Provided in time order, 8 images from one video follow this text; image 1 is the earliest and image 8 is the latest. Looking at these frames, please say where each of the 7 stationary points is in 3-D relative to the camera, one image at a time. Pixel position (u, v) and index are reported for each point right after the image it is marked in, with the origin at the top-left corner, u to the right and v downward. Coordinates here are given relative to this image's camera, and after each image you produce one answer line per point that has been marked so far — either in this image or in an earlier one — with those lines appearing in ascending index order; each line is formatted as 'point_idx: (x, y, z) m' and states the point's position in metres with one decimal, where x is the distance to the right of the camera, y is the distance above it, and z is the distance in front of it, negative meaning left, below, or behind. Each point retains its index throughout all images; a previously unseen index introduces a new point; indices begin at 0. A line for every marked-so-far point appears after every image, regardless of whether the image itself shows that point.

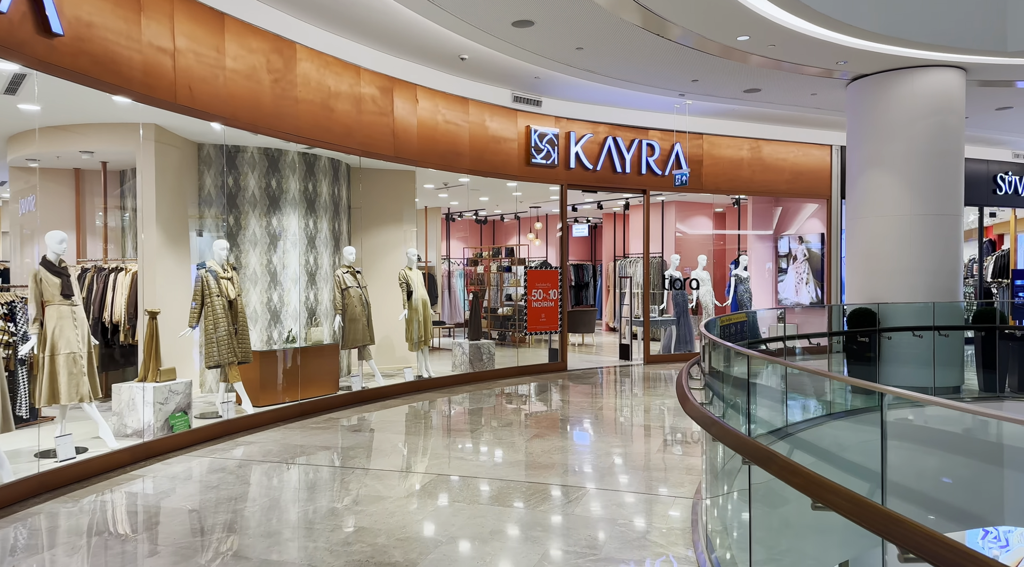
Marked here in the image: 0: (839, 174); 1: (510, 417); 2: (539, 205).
0: (+5.5, +1.9, +14.5) m
1: (-0.1, -1.4, +8.9) m
2: (+0.4, +1.0, +11.1) m
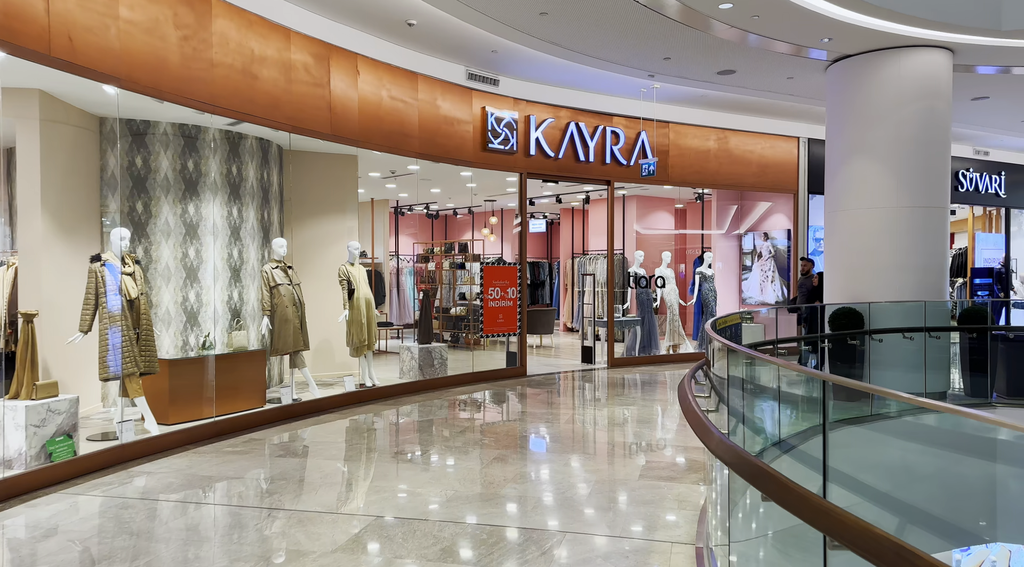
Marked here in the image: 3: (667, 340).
0: (+4.7, +1.9, +13.9) m
1: (-0.5, -1.3, +7.9) m
2: (-0.2, +1.0, +10.2) m
3: (+2.2, -0.7, +12.3) m
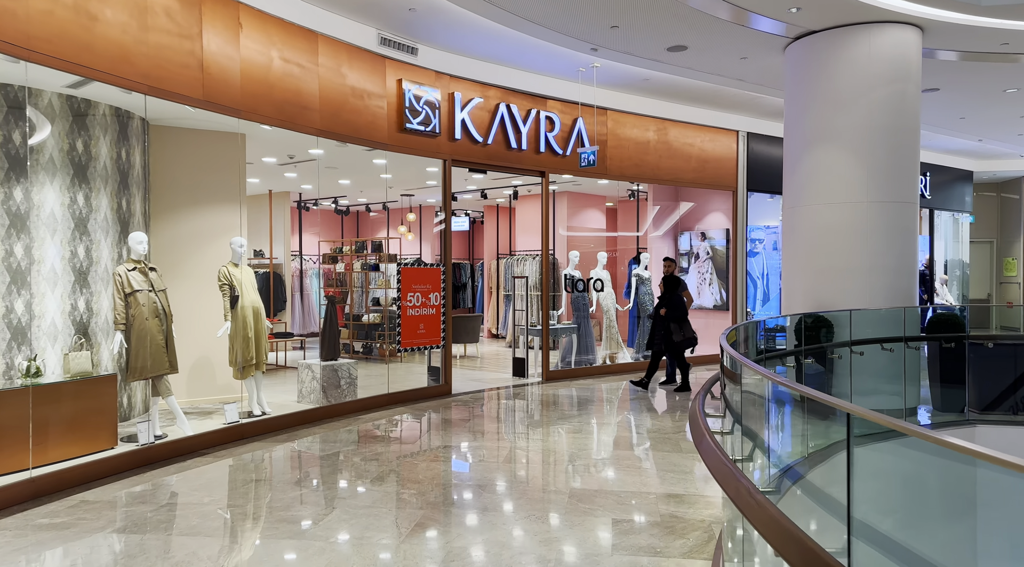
0: (+3.5, +1.8, +12.9) m
1: (-1.1, -1.4, +6.5) m
2: (-1.0, +0.9, +8.8) m
3: (+1.2, -0.8, +11.1) m
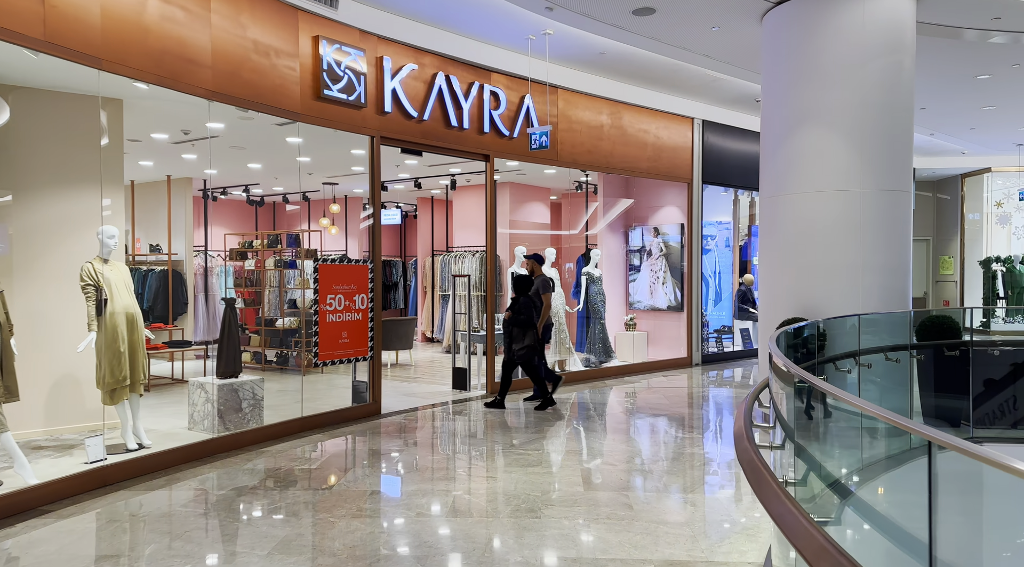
0: (+2.7, +1.9, +11.9) m
1: (-1.5, -1.4, +5.2) m
2: (-1.6, +0.9, +7.4) m
3: (+0.5, -0.8, +9.9) m
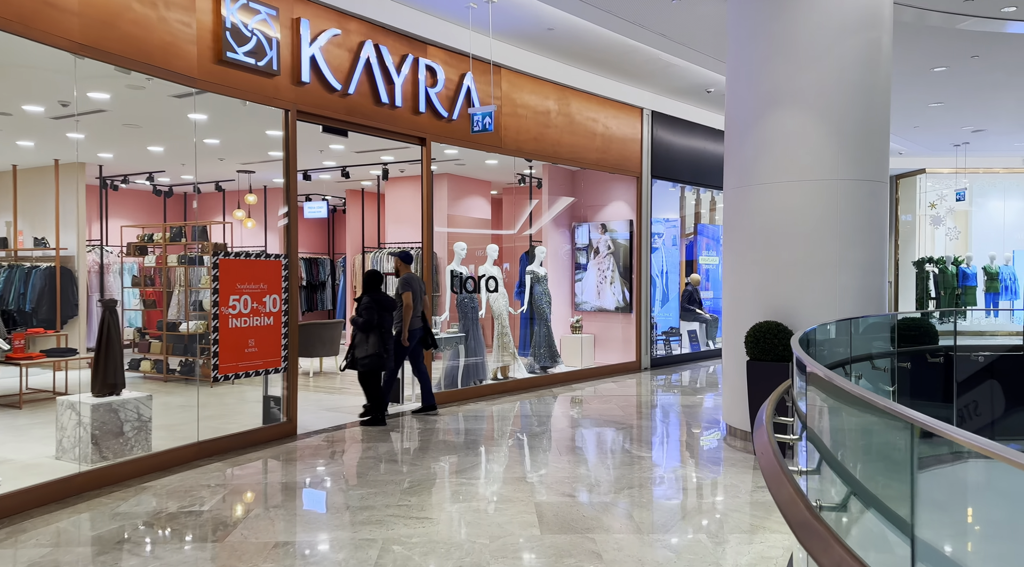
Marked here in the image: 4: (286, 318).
0: (+1.8, +1.9, +11.2) m
1: (-1.8, -1.4, +4.2) m
2: (-2.0, +0.9, +6.4) m
3: (-0.2, -0.8, +9.0) m
4: (-1.8, -0.3, +6.7) m
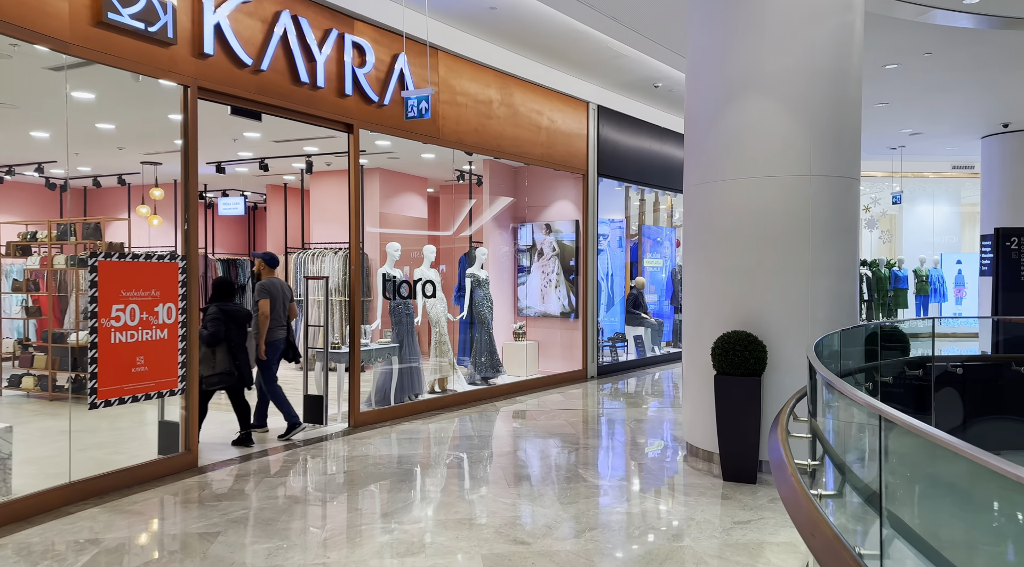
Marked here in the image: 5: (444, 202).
0: (+1.1, +1.8, +10.6) m
1: (-2.0, -1.4, +3.3) m
2: (-2.4, +0.9, +5.5) m
3: (-0.8, -0.8, +8.2) m
4: (-2.2, -0.3, +5.8) m
5: (-0.6, +0.9, +8.4) m
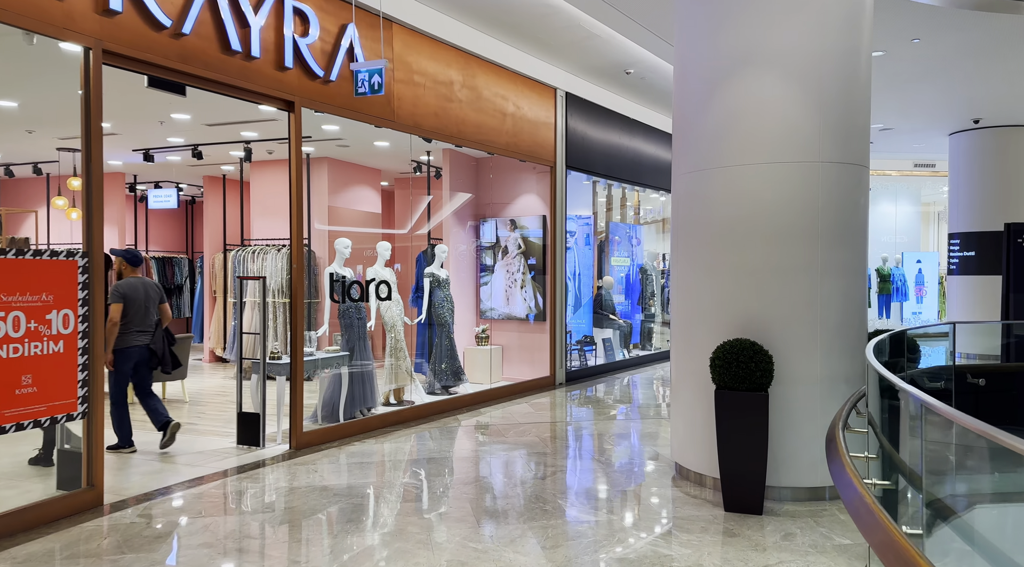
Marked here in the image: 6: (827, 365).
0: (+0.6, +1.8, +9.8) m
1: (-2.1, -1.4, +2.4) m
2: (-2.6, +0.9, +4.6) m
3: (-1.1, -0.8, +7.4) m
4: (-2.4, -0.3, +4.9) m
5: (-1.0, +0.9, +7.5) m
6: (+1.9, -0.5, +5.0) m
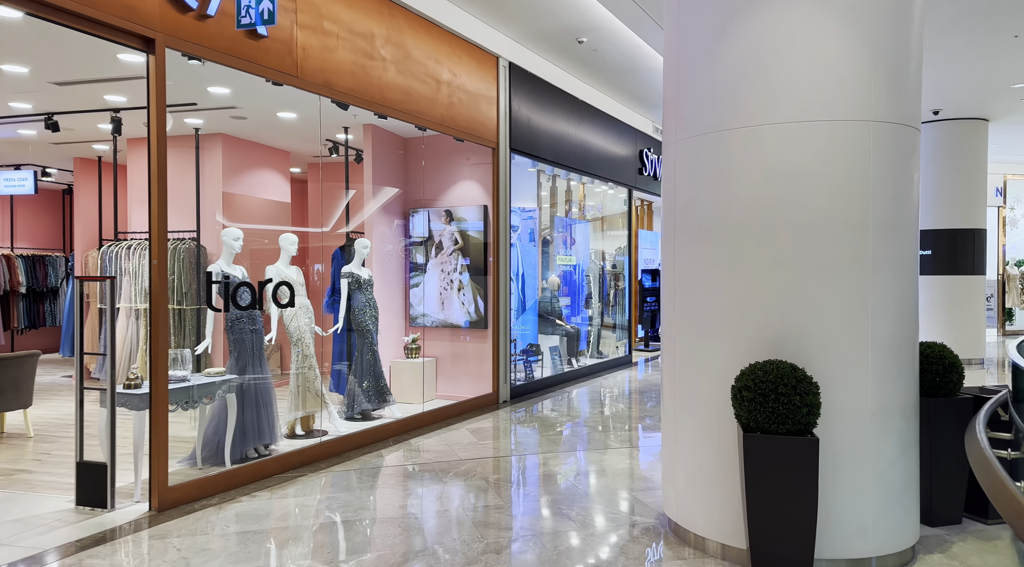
0: (-0.1, +1.8, +8.5) m
1: (-2.1, -1.4, +0.8) m
2: (-2.8, +0.9, +2.9) m
3: (-1.6, -0.8, +5.9) m
4: (-2.7, -0.3, +3.3) m
5: (-1.4, +0.8, +6.0) m
6: (+1.6, -0.5, +3.7) m
